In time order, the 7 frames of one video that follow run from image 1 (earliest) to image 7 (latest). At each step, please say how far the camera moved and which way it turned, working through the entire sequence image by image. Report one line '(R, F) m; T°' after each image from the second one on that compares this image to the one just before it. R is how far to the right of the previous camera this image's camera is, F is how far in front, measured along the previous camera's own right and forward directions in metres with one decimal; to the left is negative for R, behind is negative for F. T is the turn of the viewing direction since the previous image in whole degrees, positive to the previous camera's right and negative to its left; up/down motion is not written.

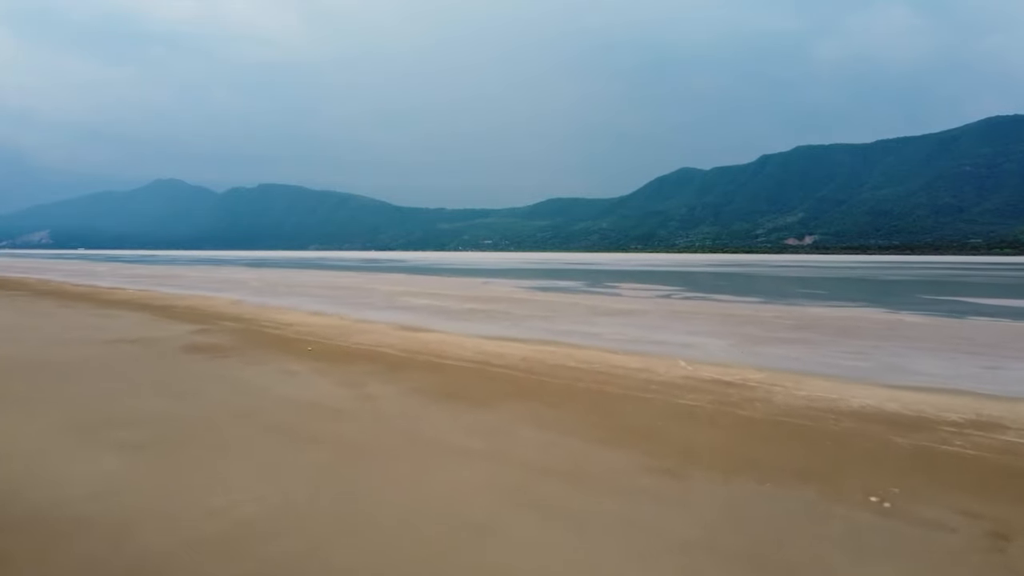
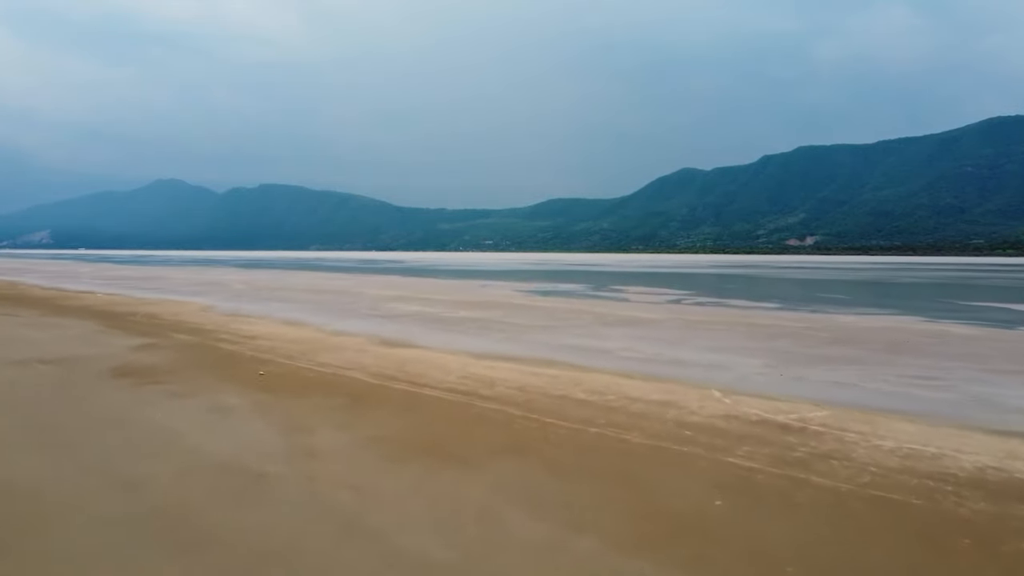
(+0.1, +2.3) m; 0°
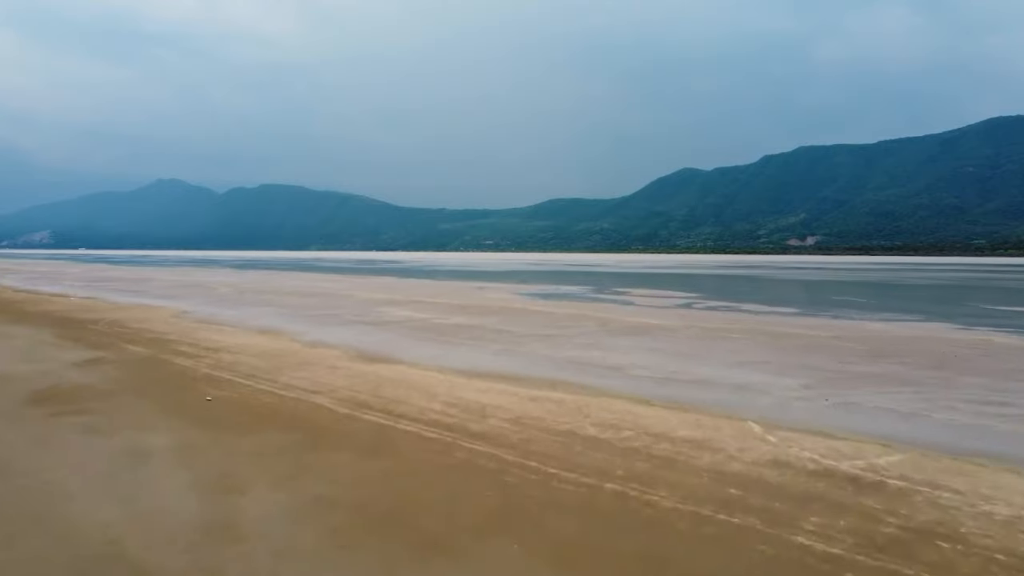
(+0.1, +1.8) m; 0°
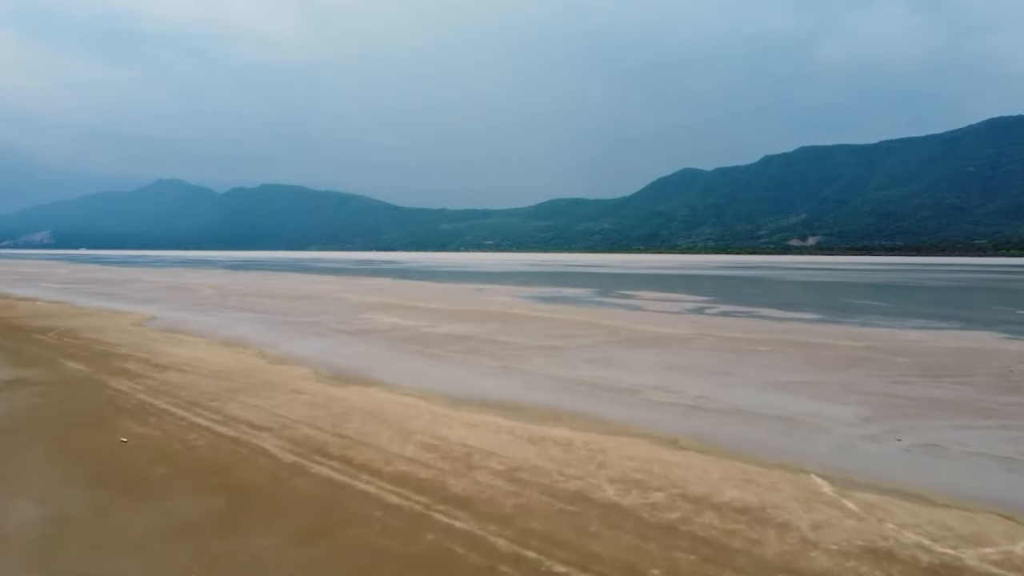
(+0.1, +1.9) m; 0°
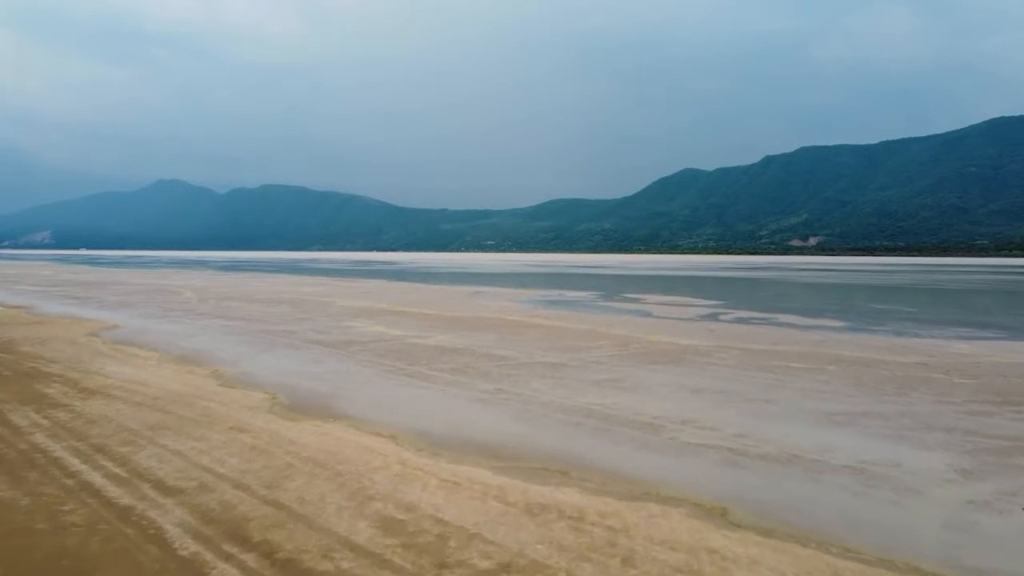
(+0.1, +2.0) m; 0°
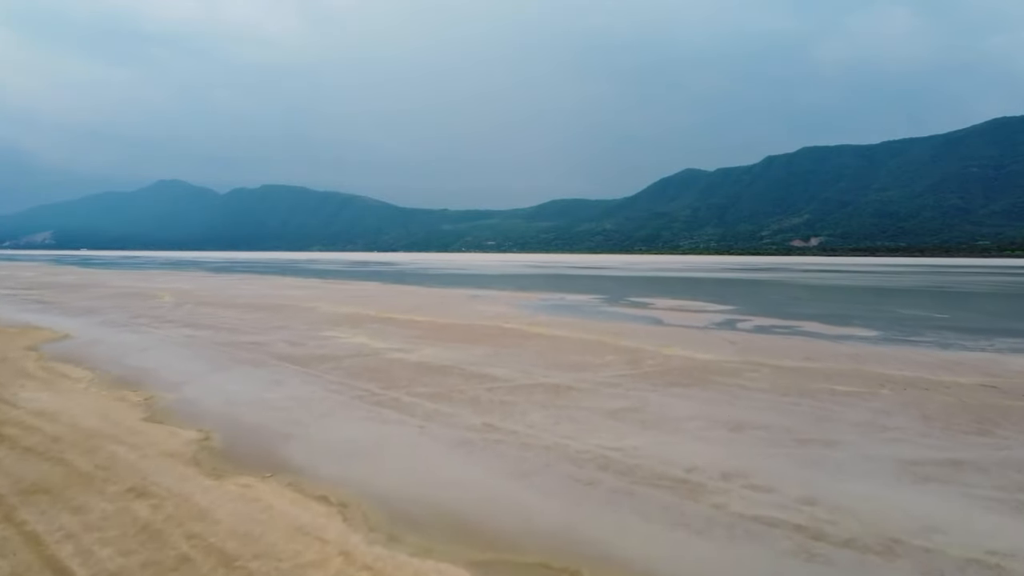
(+0.1, +2.0) m; 0°
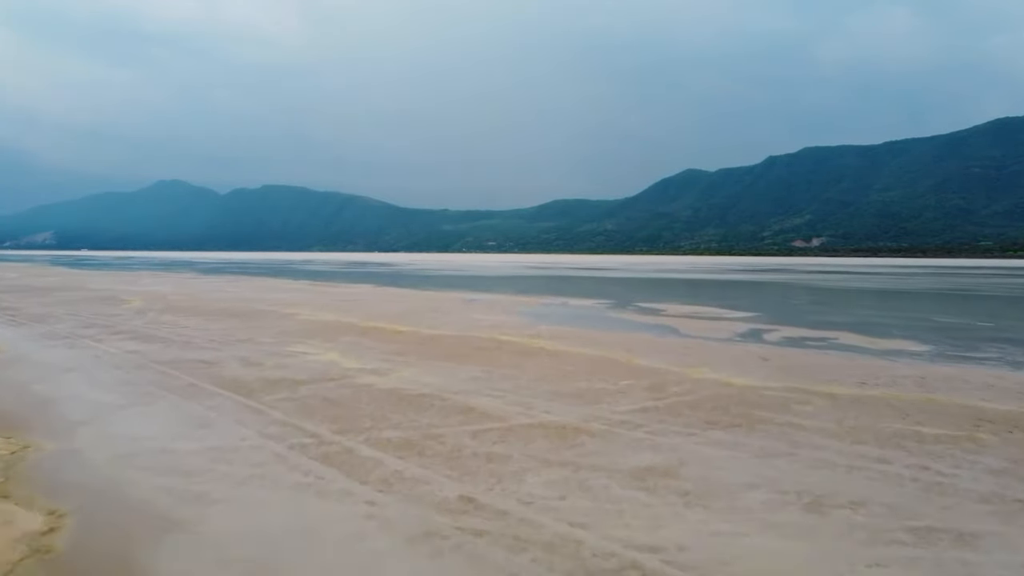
(+0.1, +2.5) m; 0°
